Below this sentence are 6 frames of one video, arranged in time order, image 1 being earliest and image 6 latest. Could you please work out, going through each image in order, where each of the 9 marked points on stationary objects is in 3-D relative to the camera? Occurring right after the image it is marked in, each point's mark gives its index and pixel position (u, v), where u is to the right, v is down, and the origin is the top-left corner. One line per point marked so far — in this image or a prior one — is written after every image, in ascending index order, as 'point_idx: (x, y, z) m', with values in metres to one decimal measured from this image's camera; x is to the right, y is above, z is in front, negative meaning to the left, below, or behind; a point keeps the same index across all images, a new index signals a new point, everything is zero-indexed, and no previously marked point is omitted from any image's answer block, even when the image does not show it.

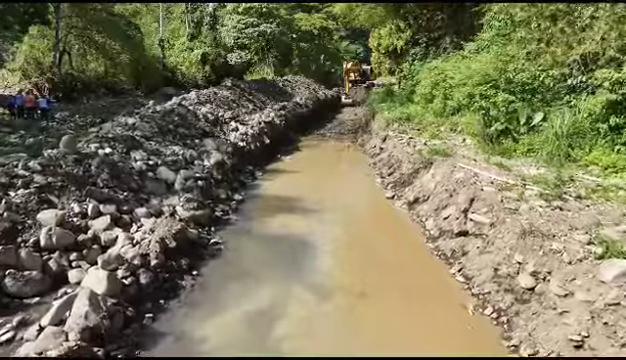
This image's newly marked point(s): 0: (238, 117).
0: (-2.8, +2.4, +17.5) m
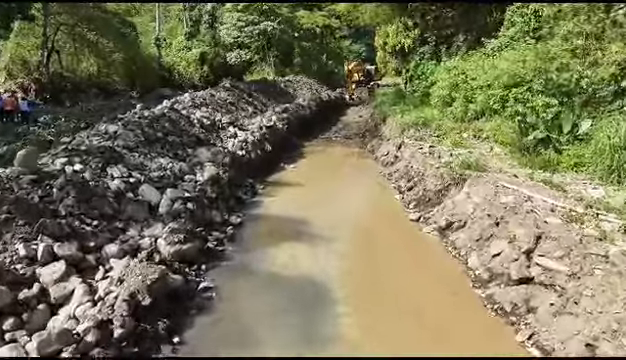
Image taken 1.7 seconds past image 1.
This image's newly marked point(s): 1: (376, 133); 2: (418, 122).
0: (-2.6, +2.0, +15.9) m
1: (+2.6, +2.0, +19.7) m
2: (+3.4, +1.8, +15.0) m
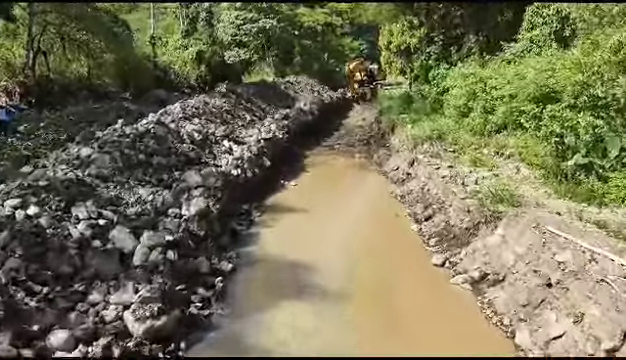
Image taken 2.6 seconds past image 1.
0: (-2.5, +1.5, +14.5) m
1: (+2.7, +1.5, +18.3) m
2: (+3.5, +1.3, +13.6) m
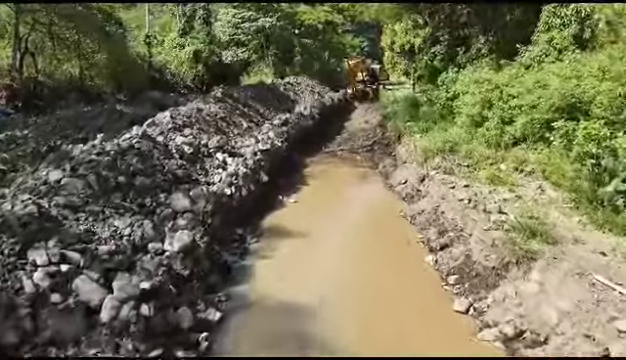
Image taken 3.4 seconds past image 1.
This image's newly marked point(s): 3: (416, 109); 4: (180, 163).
0: (-2.4, +1.1, +13.4) m
1: (+2.8, +1.1, +17.2) m
2: (+3.5, +0.9, +12.5) m
3: (+3.8, +2.6, +17.4) m
4: (-3.0, +0.4, +10.7) m
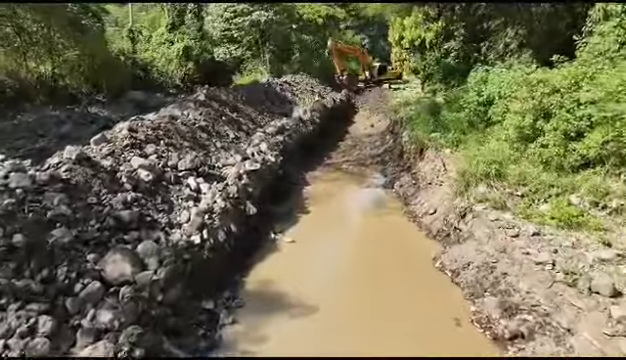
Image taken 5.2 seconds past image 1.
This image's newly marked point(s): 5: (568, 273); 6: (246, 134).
0: (-2.4, +0.4, +10.4) m
1: (+2.8, +0.4, +14.2) m
2: (+3.6, +0.2, +9.5) m
3: (+3.8, +1.9, +14.4) m
4: (-2.9, -0.3, +7.6) m
5: (+3.3, -1.0, +6.1) m
6: (-2.1, +1.4, +14.8) m
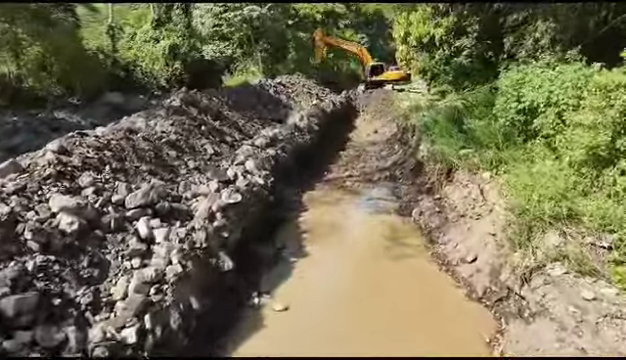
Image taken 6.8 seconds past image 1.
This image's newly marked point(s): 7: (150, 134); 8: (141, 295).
0: (-2.4, -0.2, +7.7) m
1: (+2.8, -0.2, +11.6) m
2: (+3.6, -0.4, +6.9) m
3: (+3.8, +1.3, +11.8) m
4: (-2.9, -0.9, +5.0) m
5: (+3.3, -1.6, +3.5) m
6: (-2.1, +0.8, +12.1) m
7: (-3.4, +1.0, +9.9) m
8: (-1.9, -1.3, +5.1) m
